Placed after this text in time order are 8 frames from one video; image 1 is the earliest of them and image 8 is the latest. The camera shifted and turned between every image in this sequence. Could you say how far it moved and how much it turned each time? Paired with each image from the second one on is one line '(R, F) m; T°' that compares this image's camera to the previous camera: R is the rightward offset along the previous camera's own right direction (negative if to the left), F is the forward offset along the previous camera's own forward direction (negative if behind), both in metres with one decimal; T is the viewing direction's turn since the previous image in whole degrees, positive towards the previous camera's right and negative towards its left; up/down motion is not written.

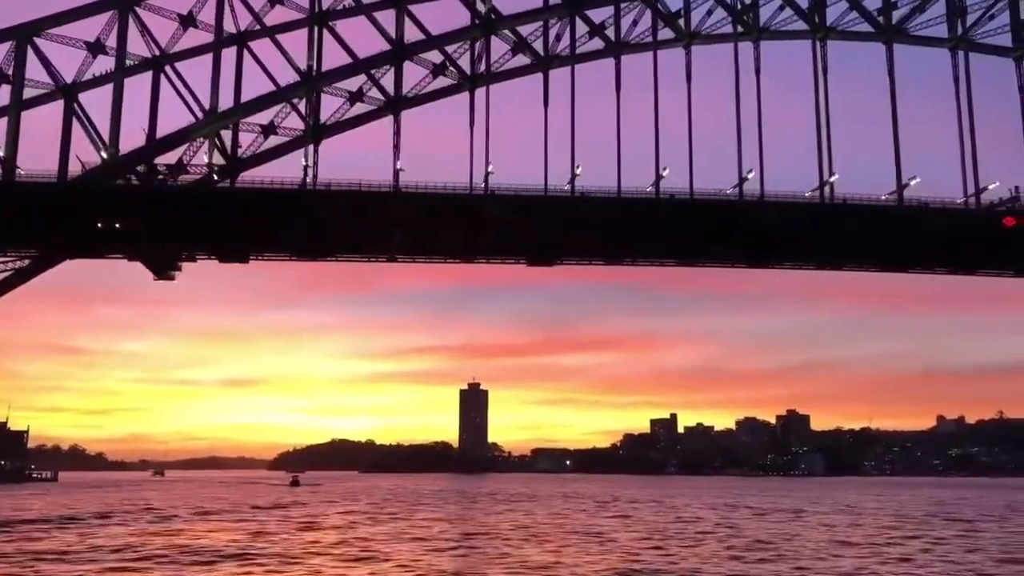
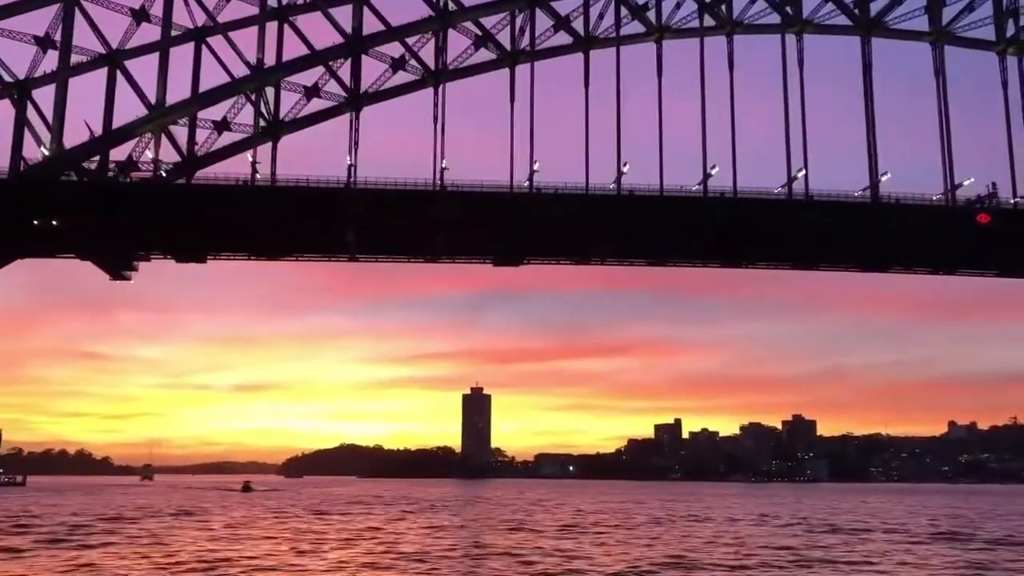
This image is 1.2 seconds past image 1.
(+2.3, +1.1) m; -1°
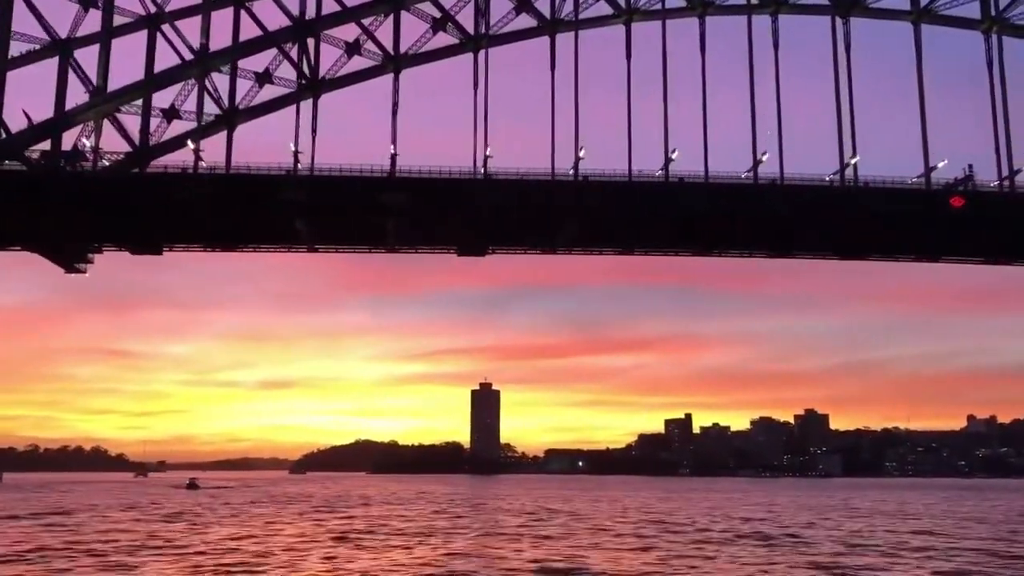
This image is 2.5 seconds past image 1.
(+2.6, +1.2) m; -1°
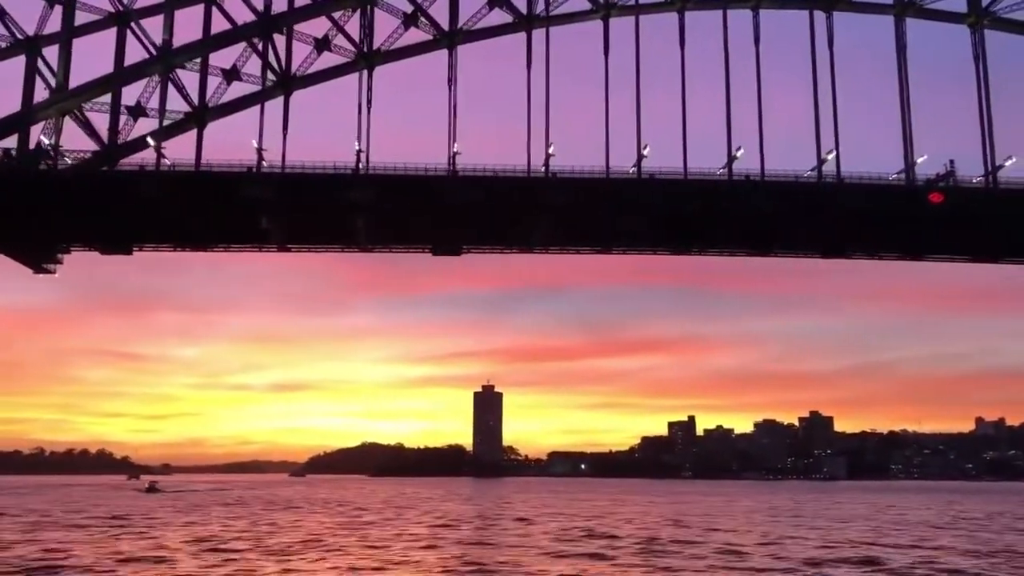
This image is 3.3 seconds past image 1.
(+1.6, +0.7) m; -1°
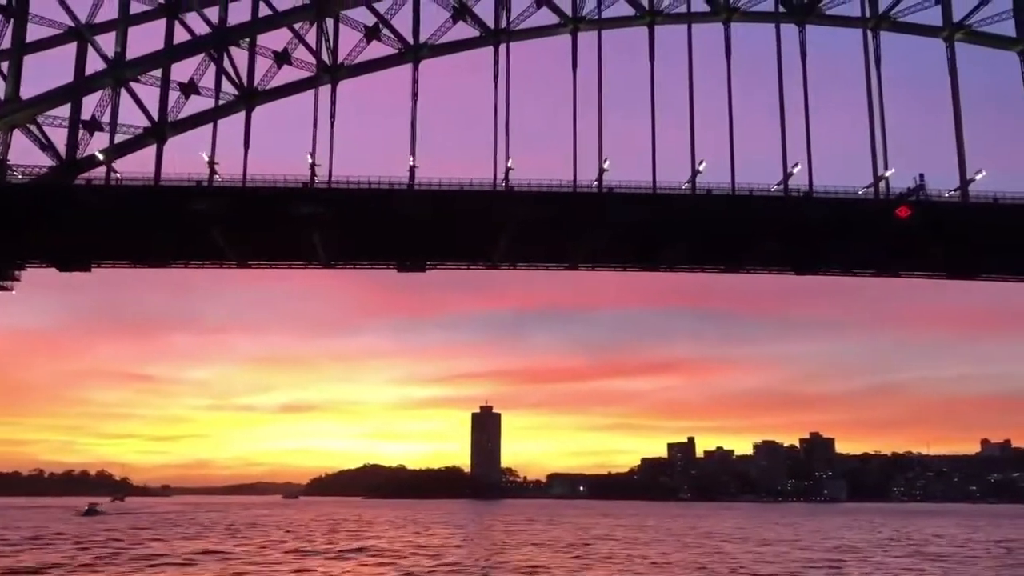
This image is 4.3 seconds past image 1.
(+1.9, +0.8) m; 0°
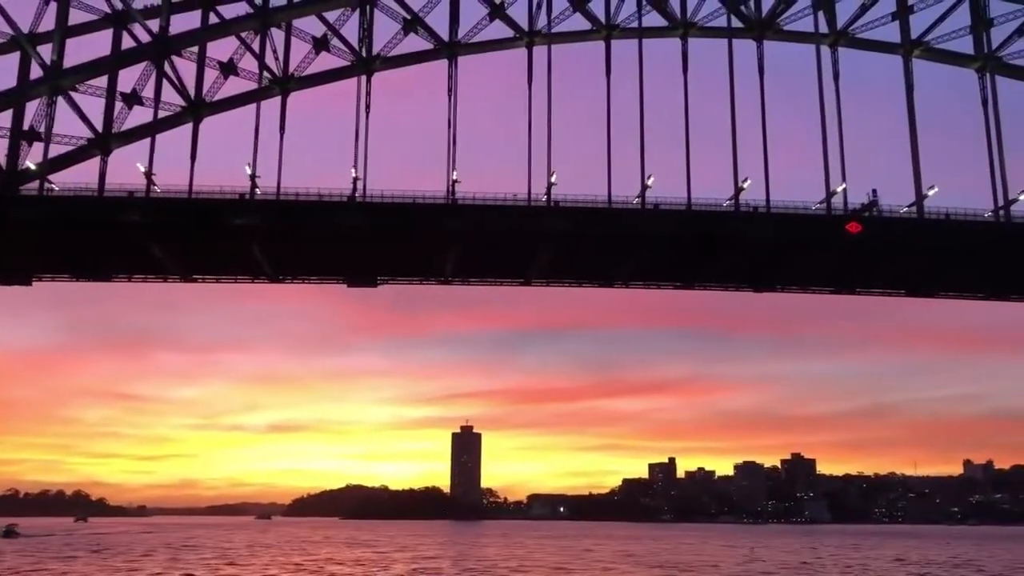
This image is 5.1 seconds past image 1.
(+1.6, +0.7) m; +1°
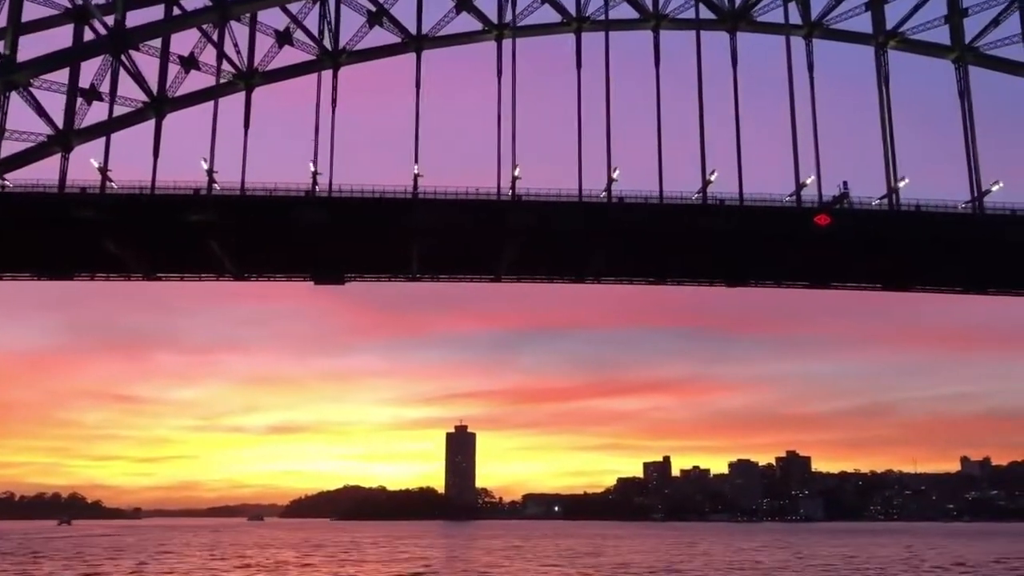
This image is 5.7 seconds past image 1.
(+1.3, +0.6) m; 0°
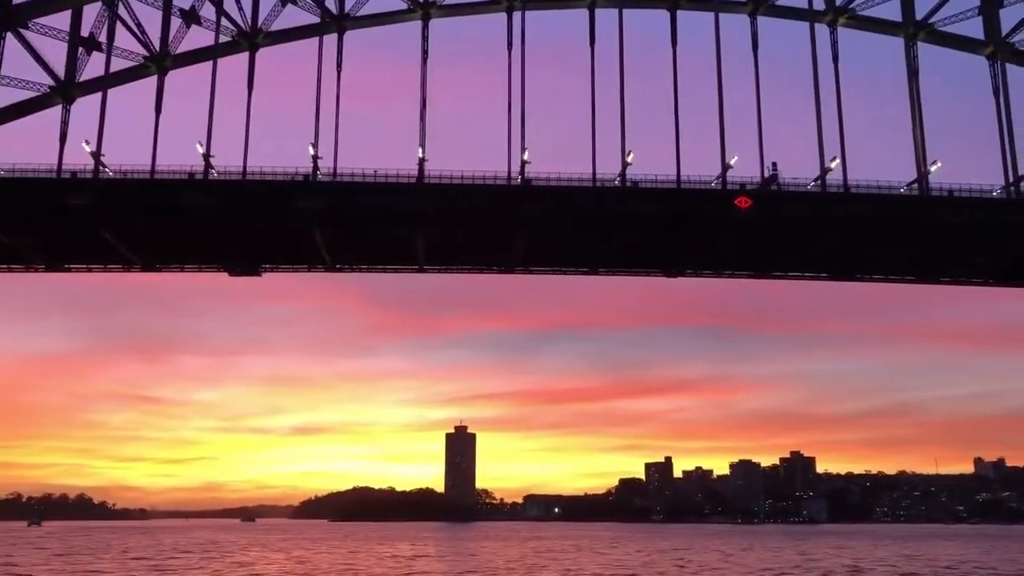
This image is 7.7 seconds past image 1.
(+4.0, +1.9) m; -1°
